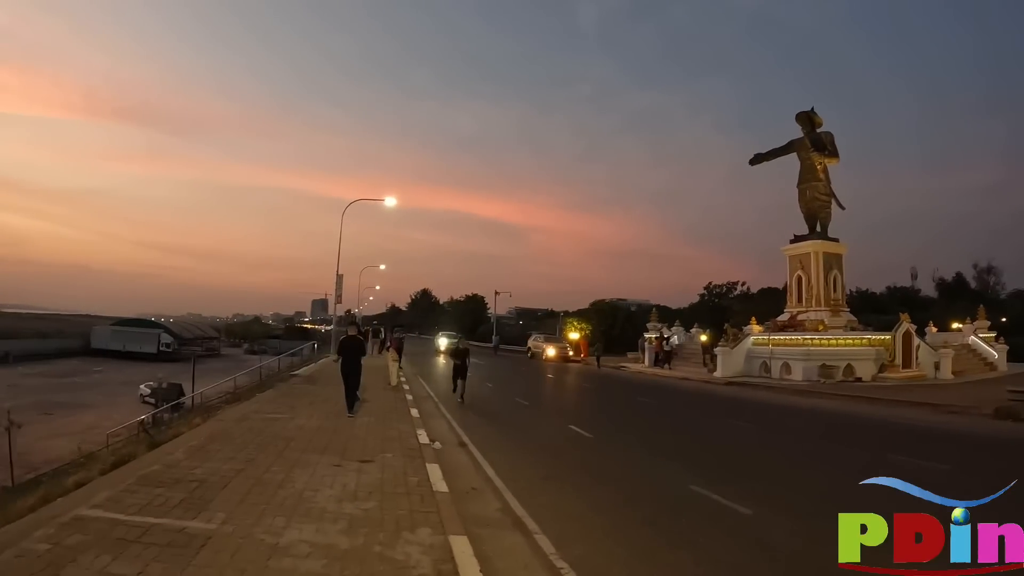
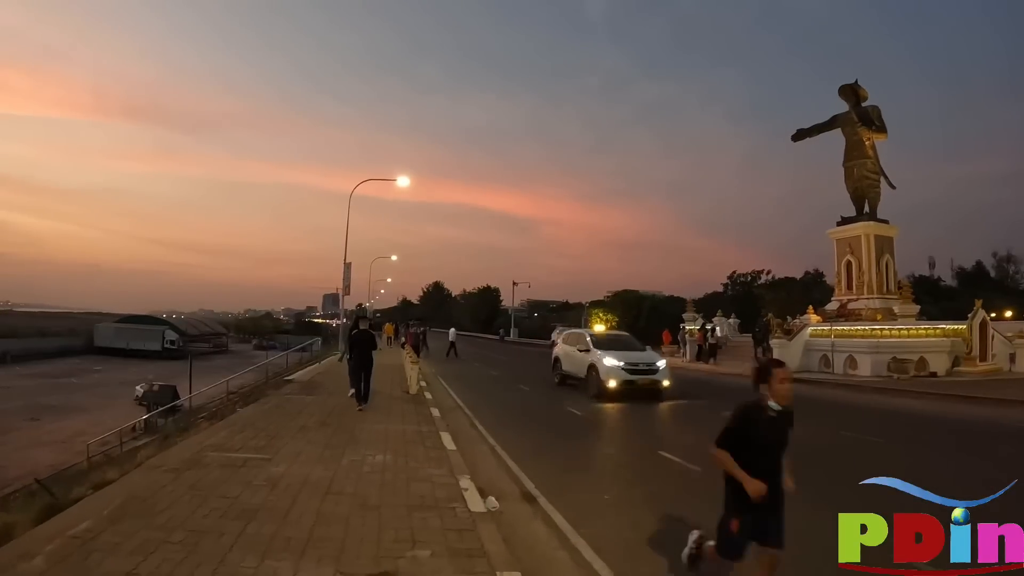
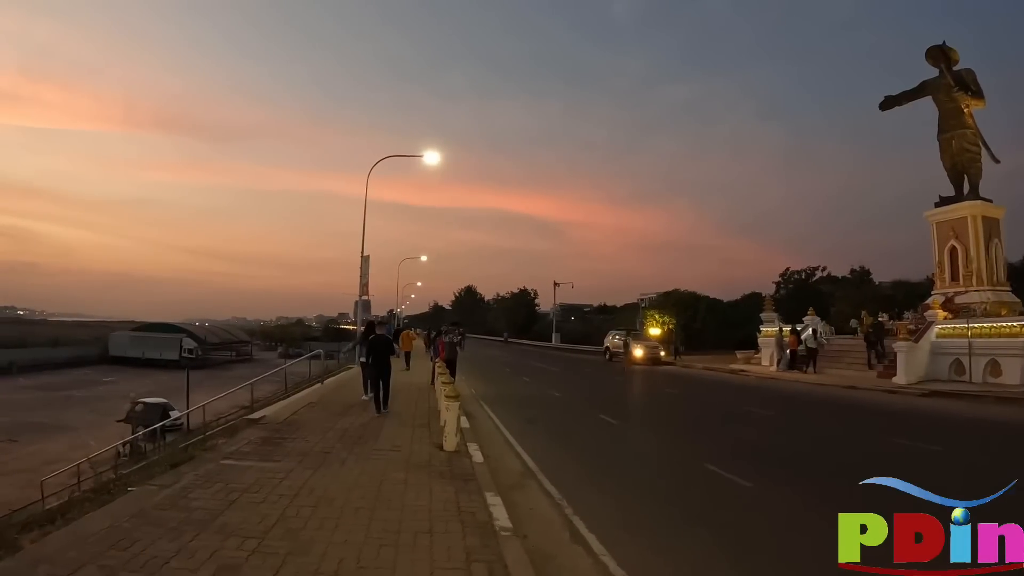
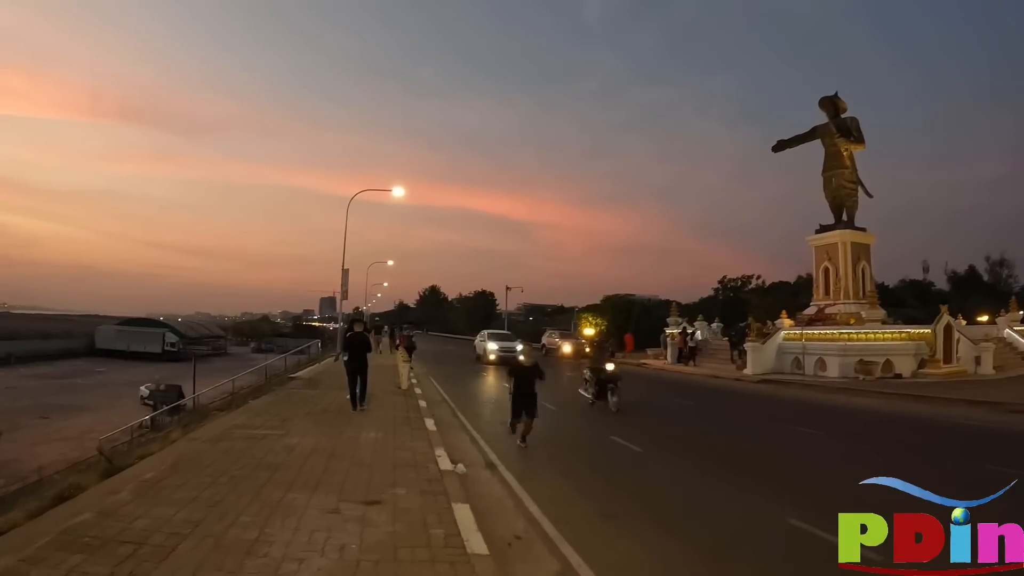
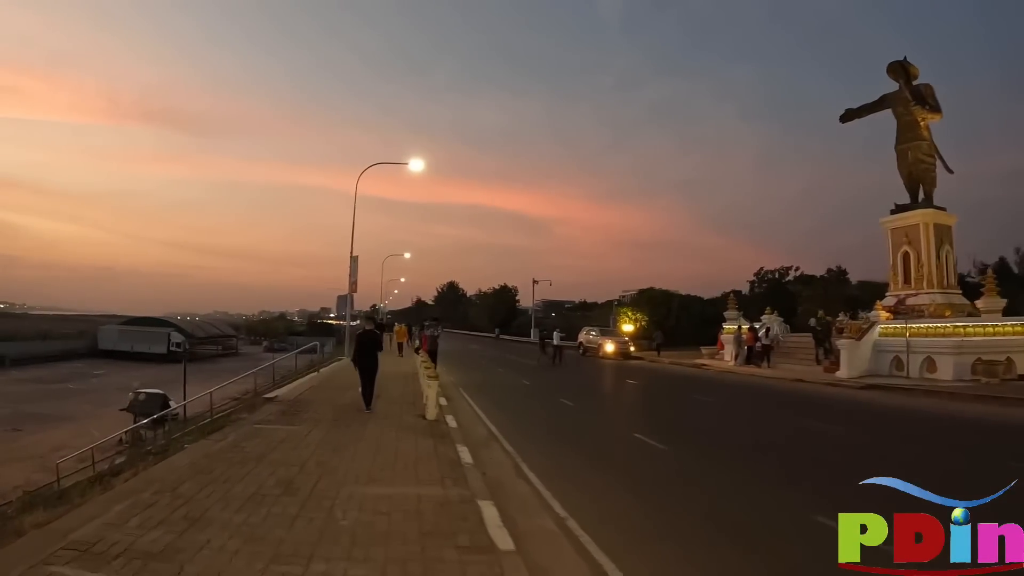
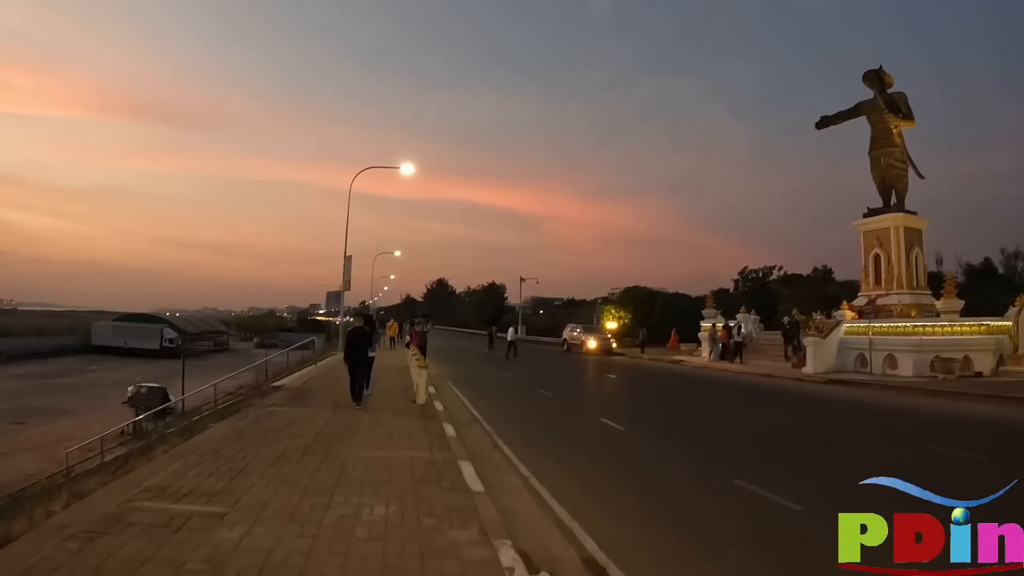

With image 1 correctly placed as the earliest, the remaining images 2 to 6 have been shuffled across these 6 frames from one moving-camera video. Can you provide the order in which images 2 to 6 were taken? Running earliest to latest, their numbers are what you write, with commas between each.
4, 2, 6, 5, 3
